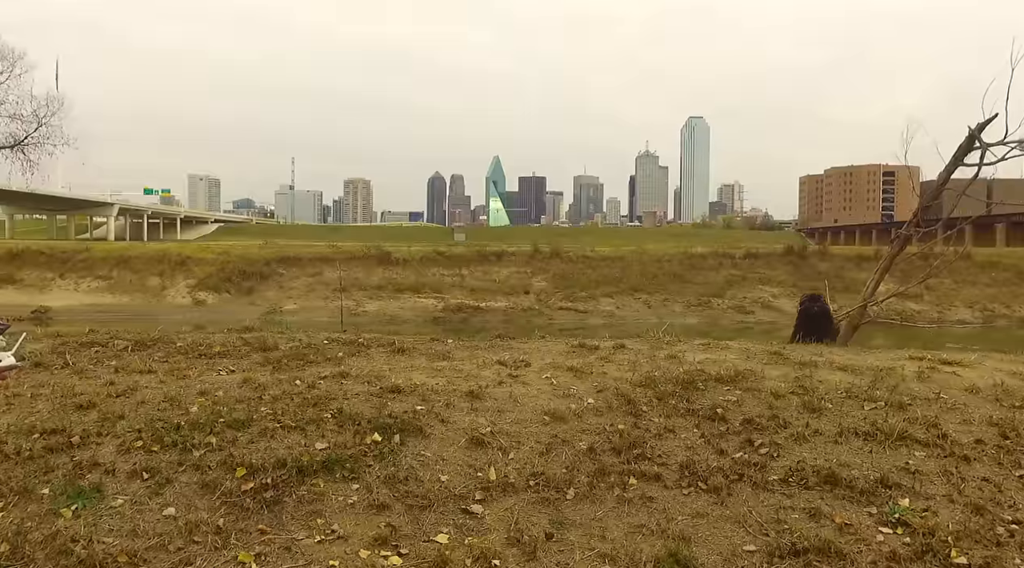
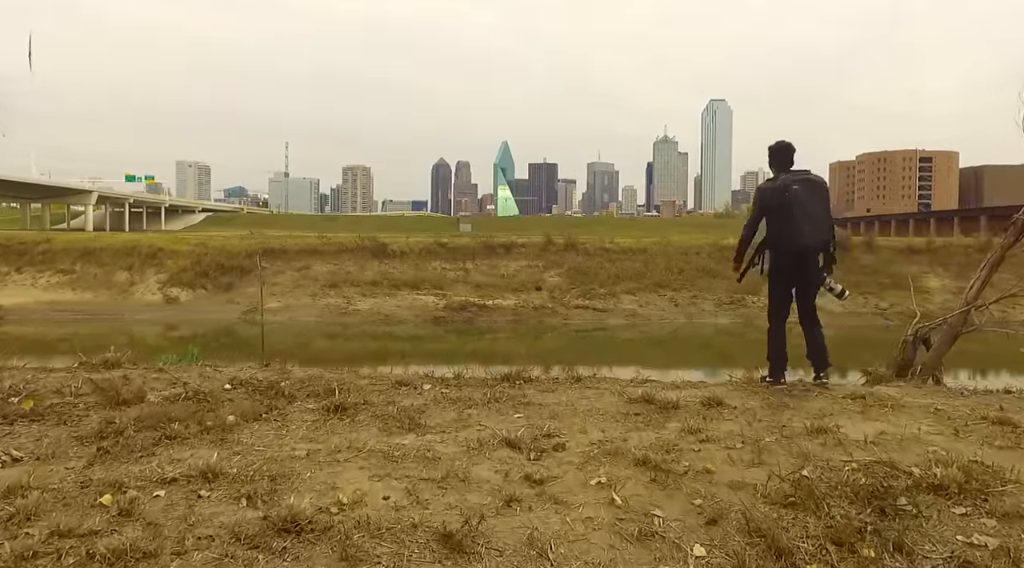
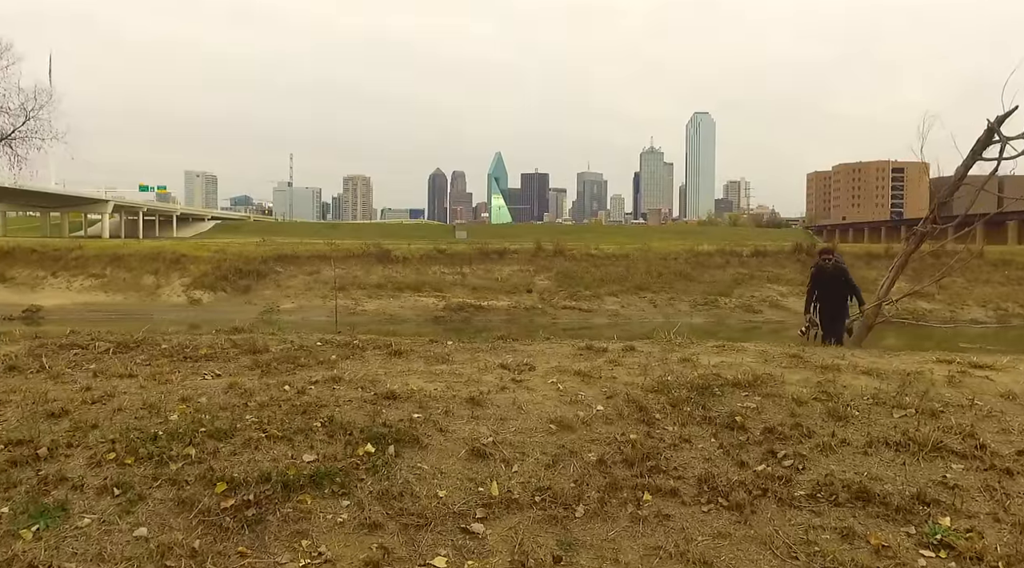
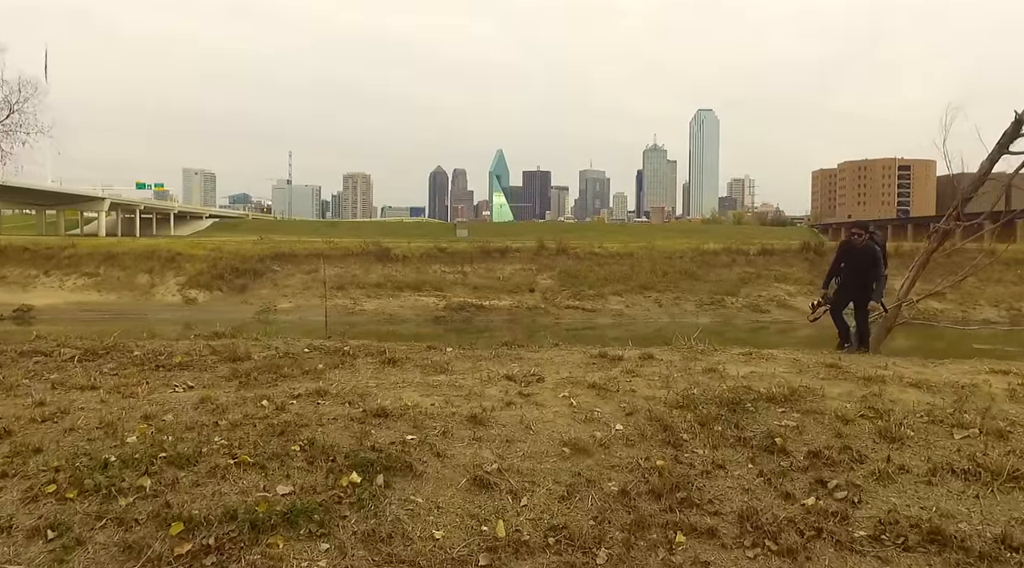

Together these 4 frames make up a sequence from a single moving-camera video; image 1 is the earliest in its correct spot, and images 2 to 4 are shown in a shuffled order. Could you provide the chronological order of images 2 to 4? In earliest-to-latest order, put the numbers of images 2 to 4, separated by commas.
3, 4, 2
